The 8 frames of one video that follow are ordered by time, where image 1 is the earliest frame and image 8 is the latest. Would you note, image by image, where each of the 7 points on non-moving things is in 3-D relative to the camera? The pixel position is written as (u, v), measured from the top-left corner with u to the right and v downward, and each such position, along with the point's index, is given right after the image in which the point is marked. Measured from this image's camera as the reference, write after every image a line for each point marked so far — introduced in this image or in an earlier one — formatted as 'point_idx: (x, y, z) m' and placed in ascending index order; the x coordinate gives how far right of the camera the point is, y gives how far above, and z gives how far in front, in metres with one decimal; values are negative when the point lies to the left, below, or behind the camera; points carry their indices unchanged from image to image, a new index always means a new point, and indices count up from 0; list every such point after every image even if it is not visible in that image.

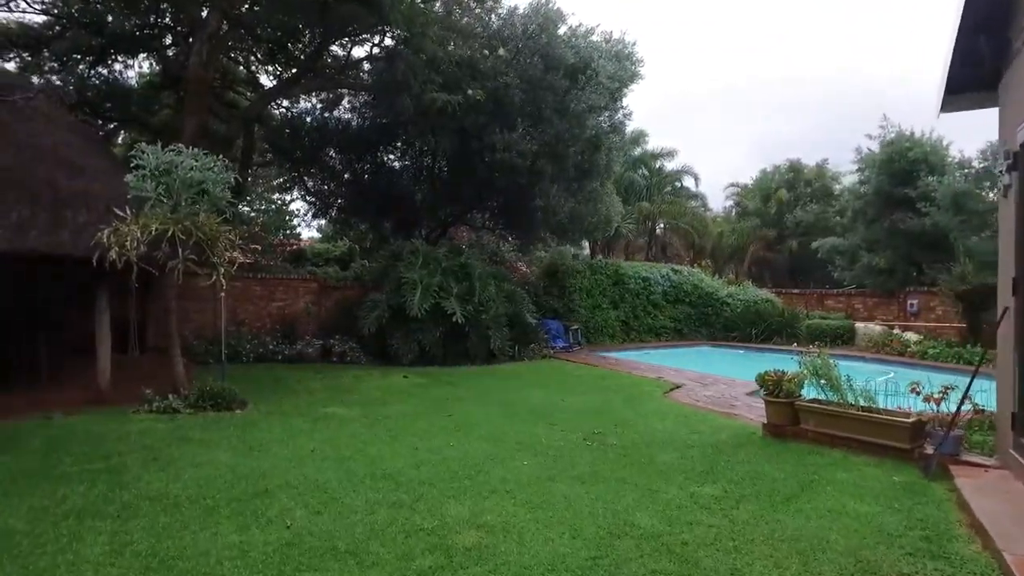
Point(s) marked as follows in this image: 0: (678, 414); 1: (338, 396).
0: (+2.1, -1.5, +8.8) m
1: (-2.5, -1.6, +10.4) m
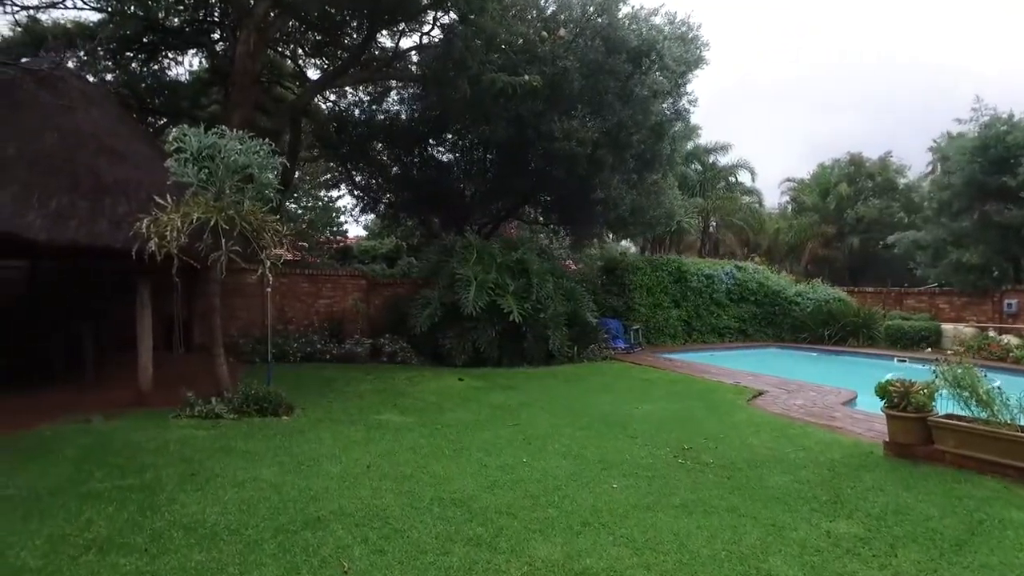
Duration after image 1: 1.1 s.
0: (+2.9, -1.5, +7.8) m
1: (-1.6, -1.5, +9.6) m
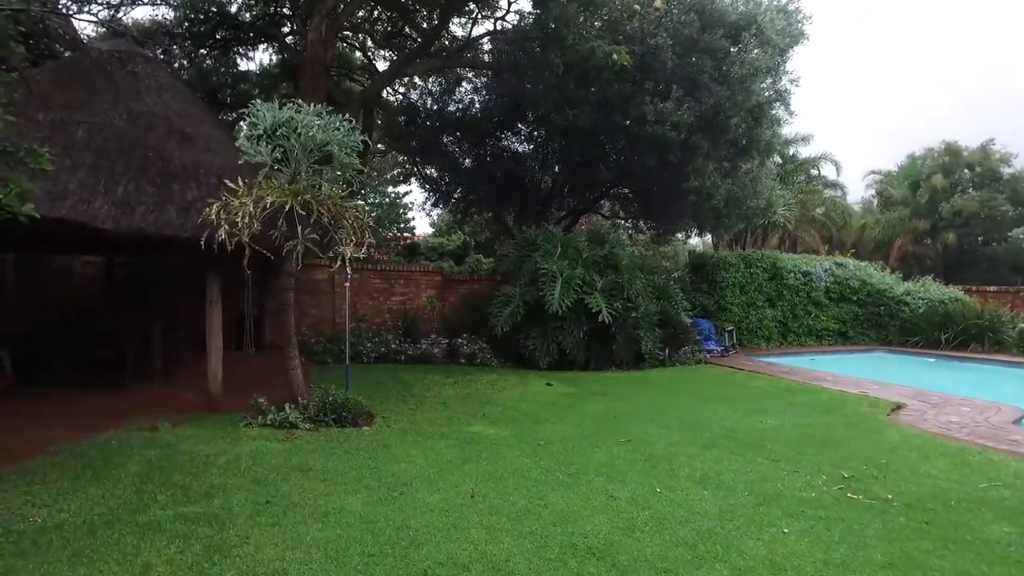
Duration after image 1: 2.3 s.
0: (+3.9, -1.5, +6.5) m
1: (-0.4, -1.5, +8.7) m
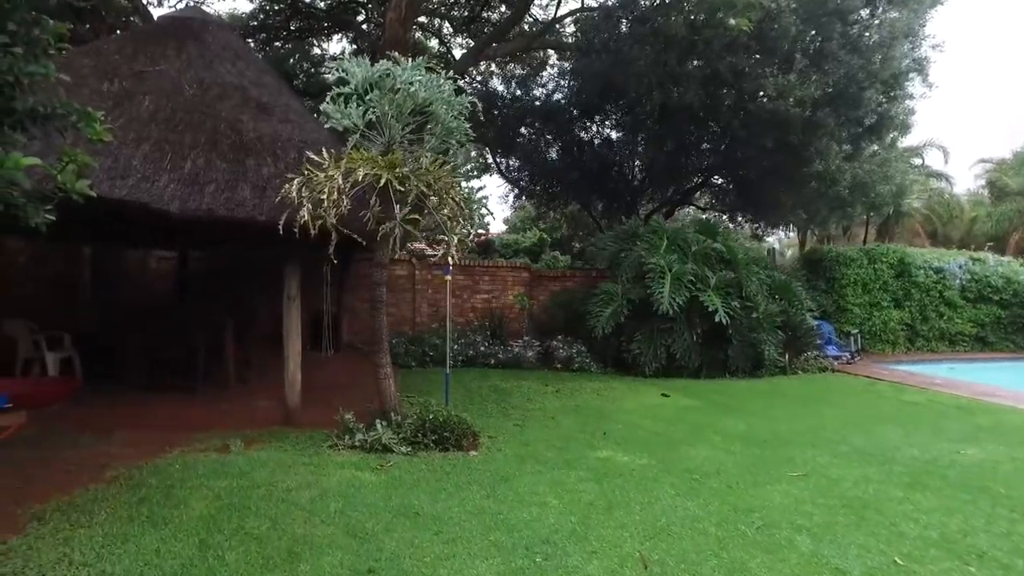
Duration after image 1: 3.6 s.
0: (+4.9, -1.4, +4.8) m
1: (+0.9, -1.4, +7.3) m
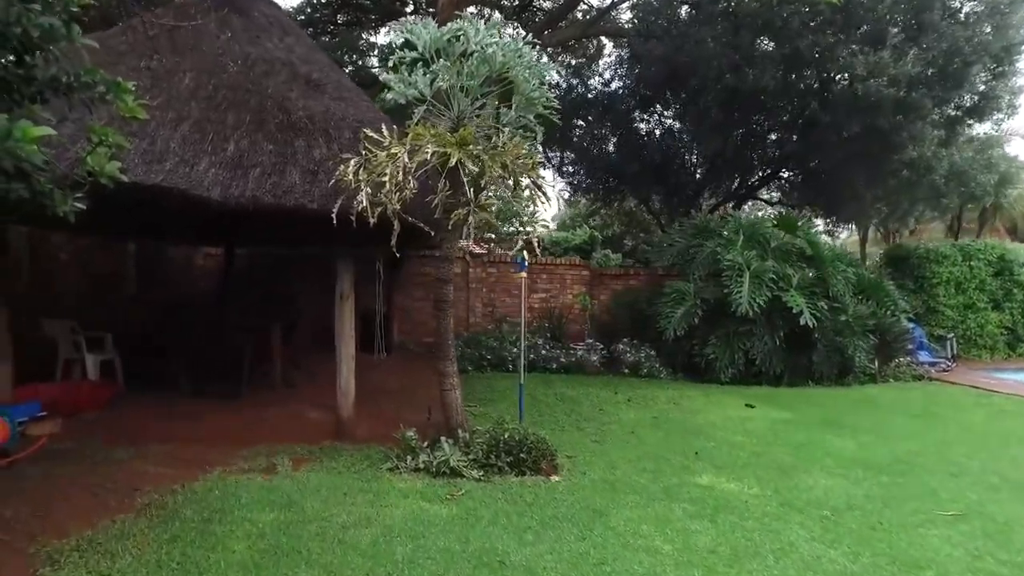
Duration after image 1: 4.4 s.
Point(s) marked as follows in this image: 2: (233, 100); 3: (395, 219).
0: (+5.5, -1.4, +3.7) m
1: (+1.6, -1.4, +6.5) m
2: (-2.2, +1.5, +5.7) m
3: (-0.8, +0.5, +4.7) m
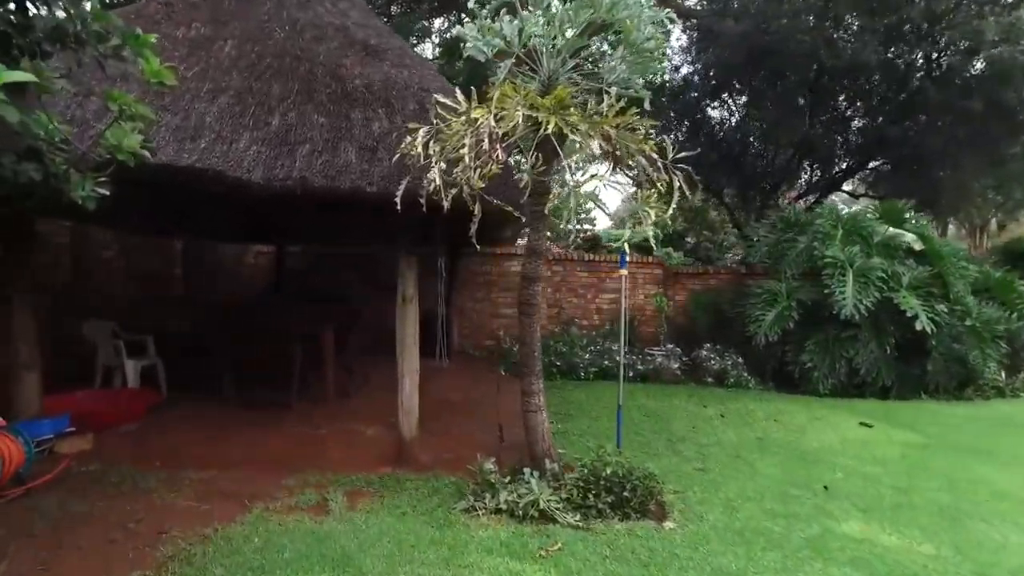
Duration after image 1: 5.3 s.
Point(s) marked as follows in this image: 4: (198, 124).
0: (+6.0, -1.4, +2.3) m
1: (+2.3, -1.4, +5.4) m
2: (-1.6, +1.5, +4.9) m
3: (-0.2, +0.5, +3.8) m
4: (-1.9, +1.0, +4.4) m
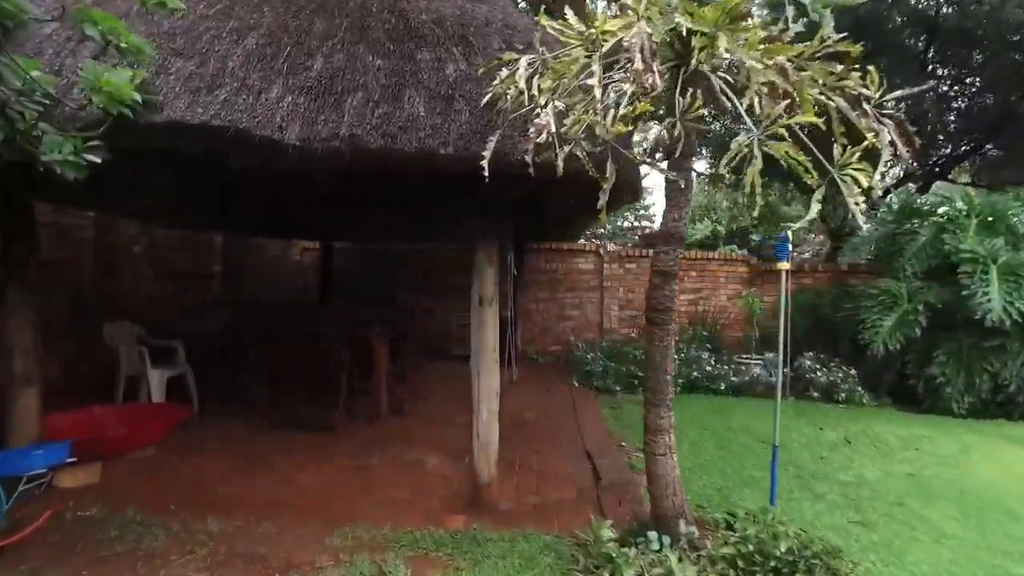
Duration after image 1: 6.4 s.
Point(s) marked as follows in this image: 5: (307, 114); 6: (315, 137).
0: (+6.4, -1.4, +0.8) m
1: (+2.9, -1.4, +4.1) m
2: (-1.0, +1.5, +3.8) m
3: (+0.3, +0.5, +2.7) m
4: (-1.4, +1.0, +3.3) m
5: (-0.9, +0.8, +3.2) m
6: (-0.9, +0.7, +3.1) m
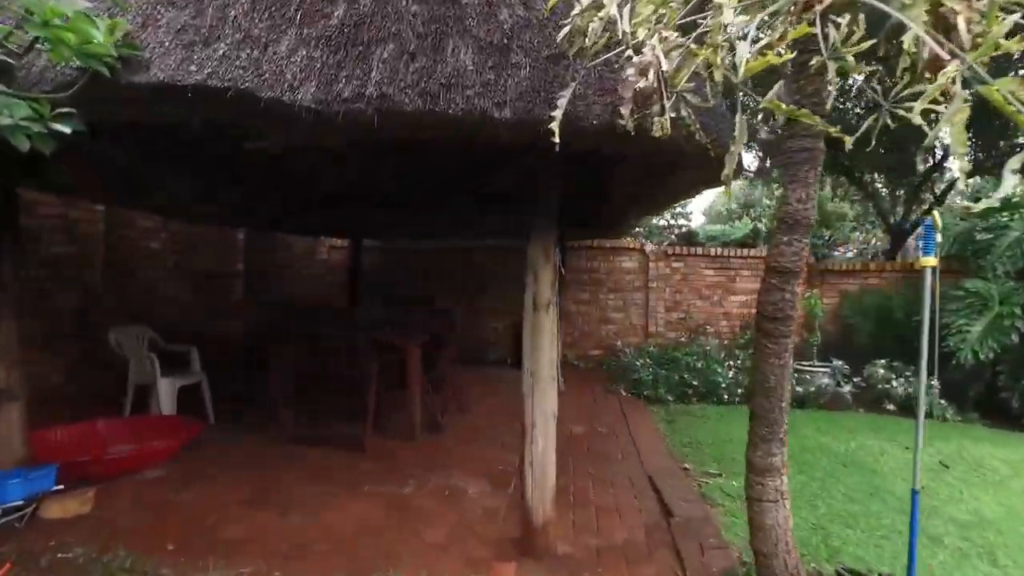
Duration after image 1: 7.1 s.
0: (+6.5, -1.4, -0.2) m
1: (+3.1, -1.4, +3.3) m
2: (-0.7, +1.5, +3.1) m
3: (+0.5, +0.5, +2.0) m
4: (-1.1, +1.0, +2.7) m
5: (-0.7, +0.8, +2.5) m
6: (-0.6, +0.7, +2.5) m
